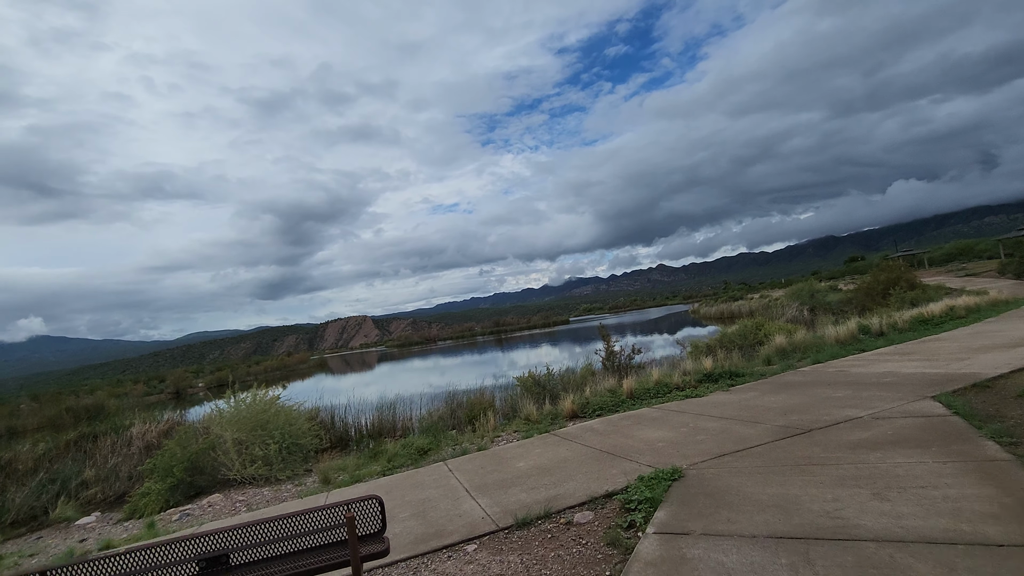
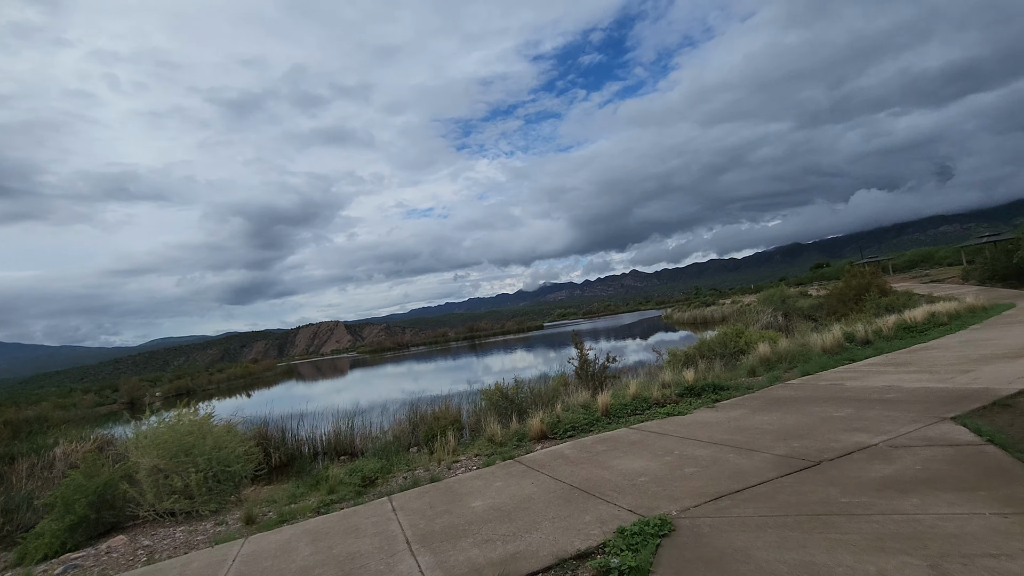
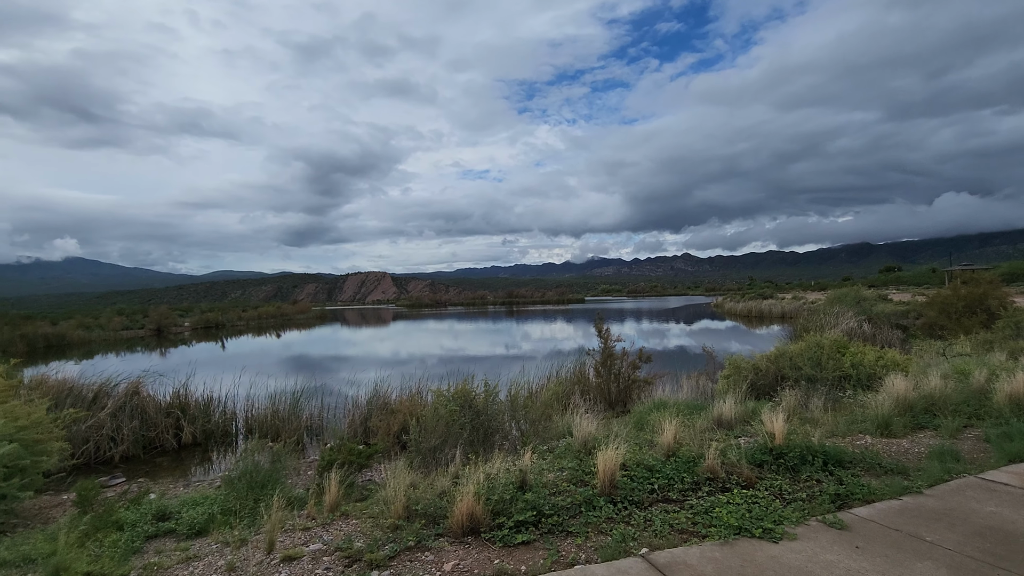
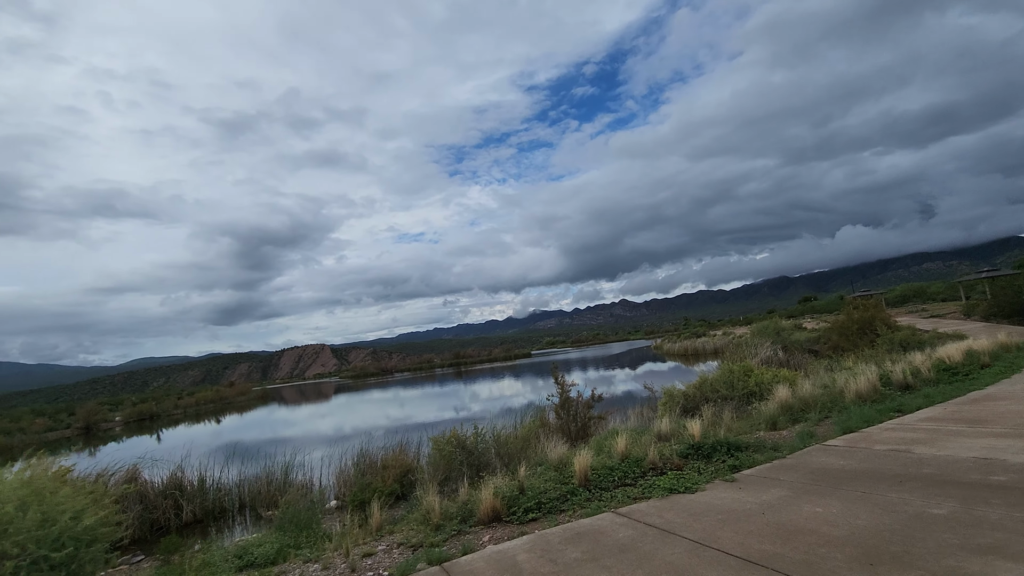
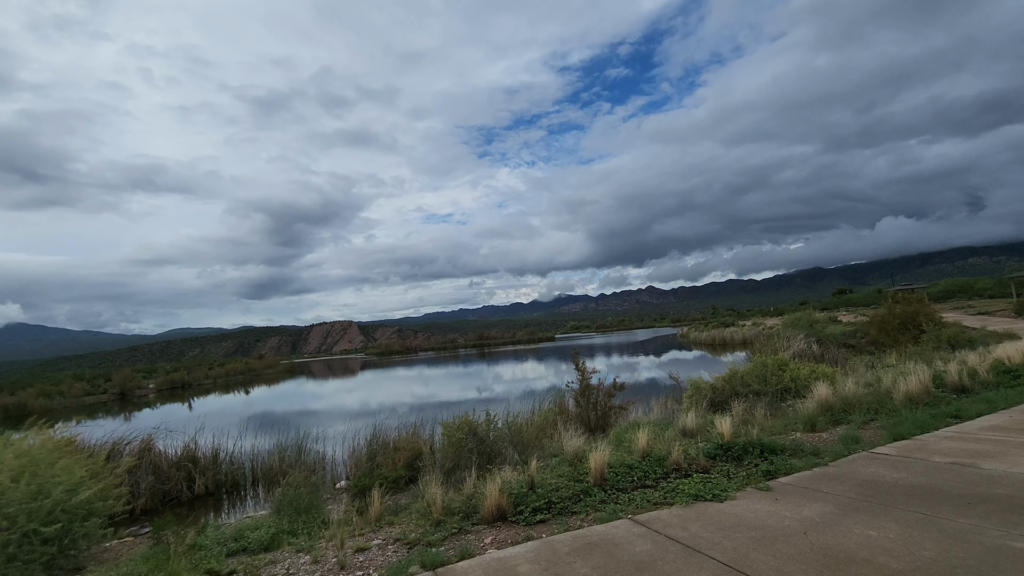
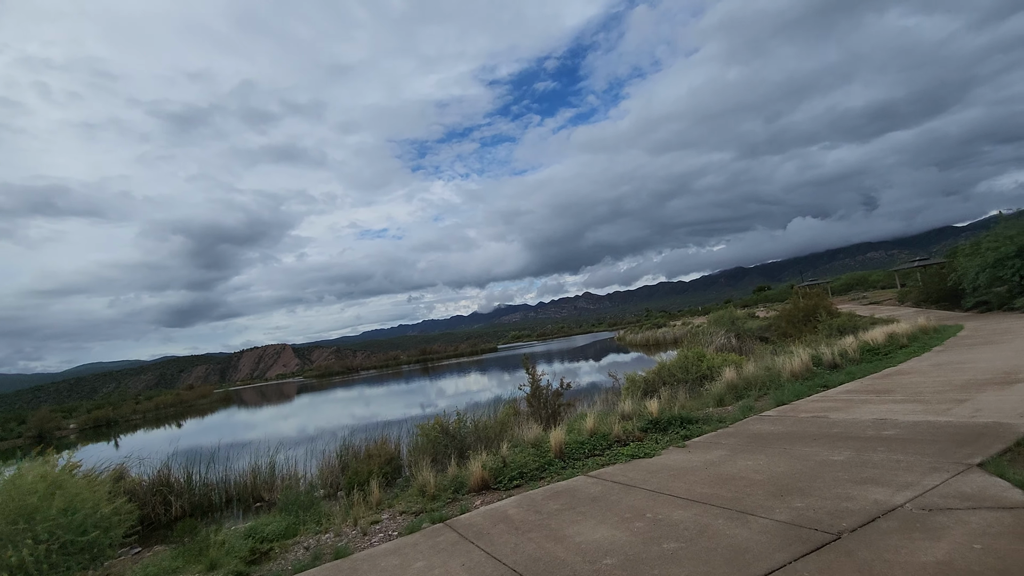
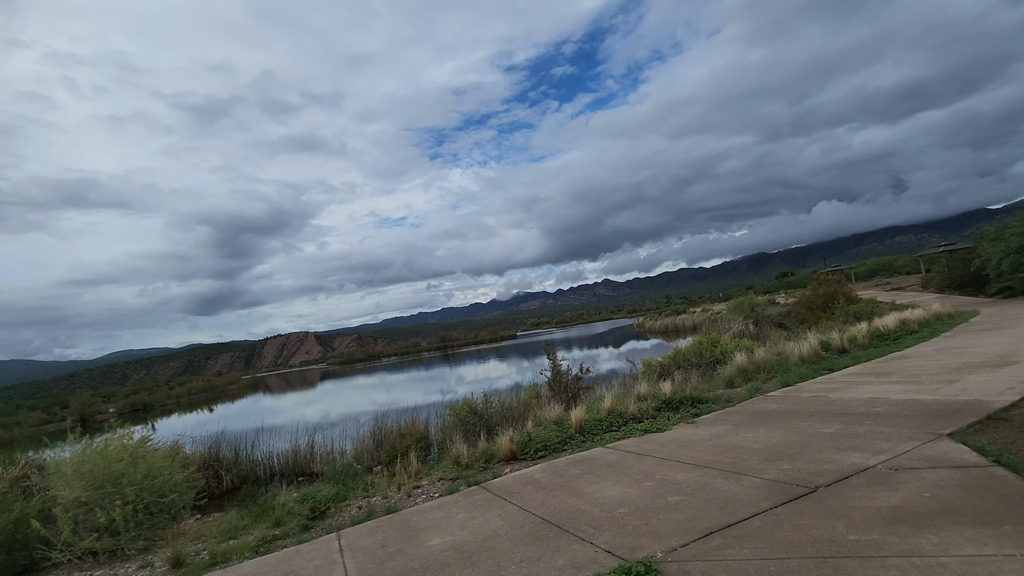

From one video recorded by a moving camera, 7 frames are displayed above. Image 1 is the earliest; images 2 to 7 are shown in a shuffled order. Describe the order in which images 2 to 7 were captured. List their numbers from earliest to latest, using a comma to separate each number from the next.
2, 7, 6, 4, 5, 3
